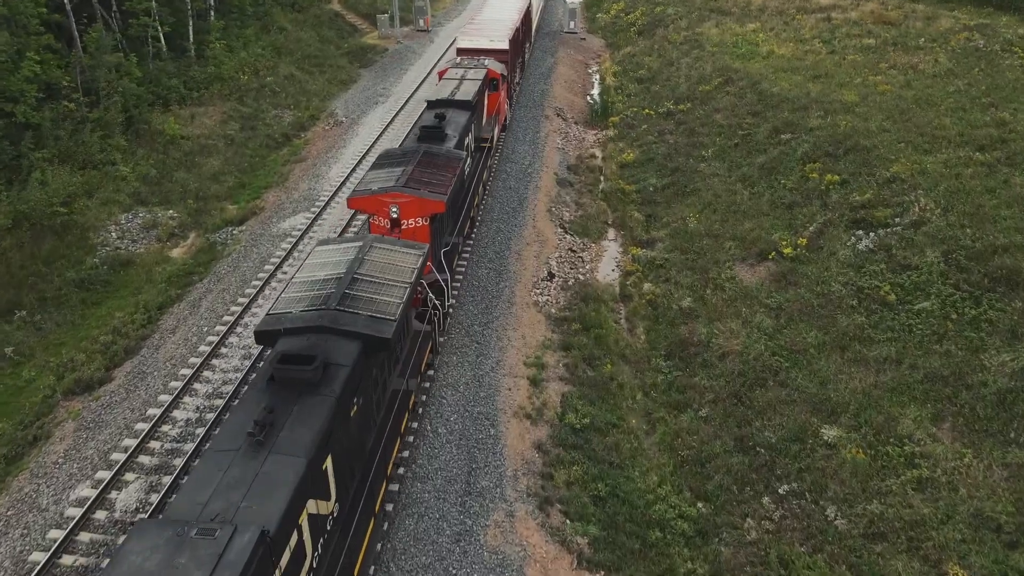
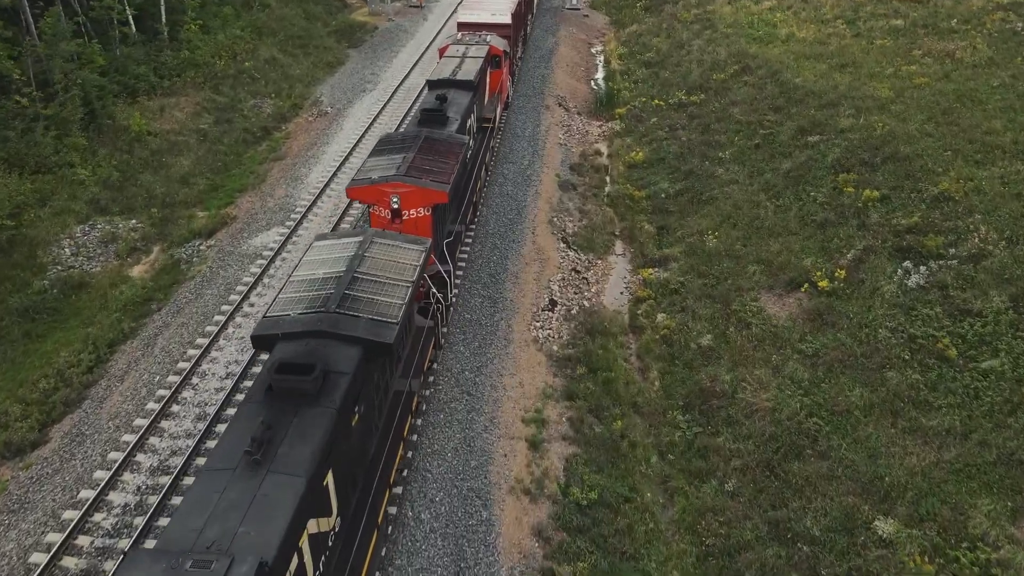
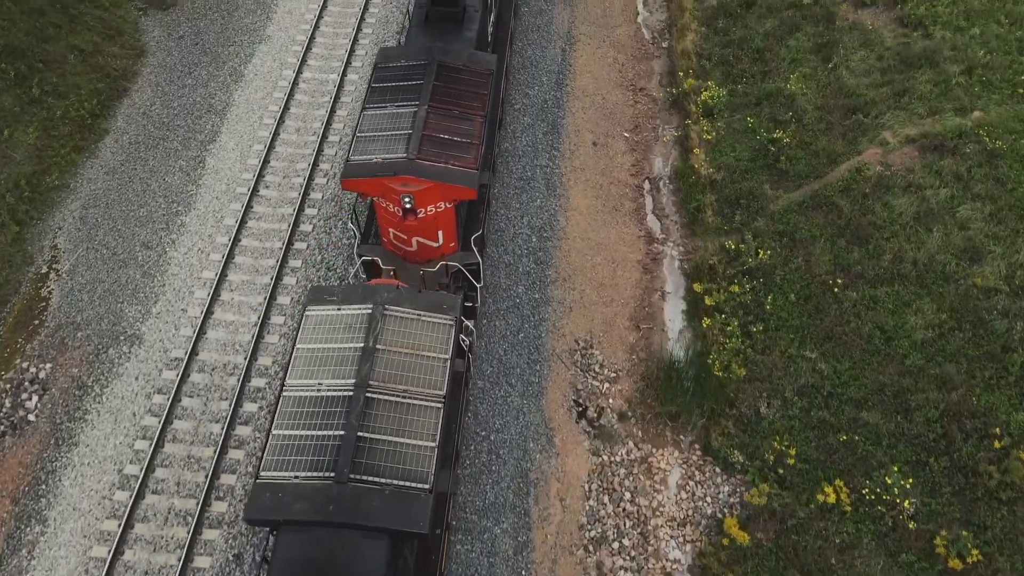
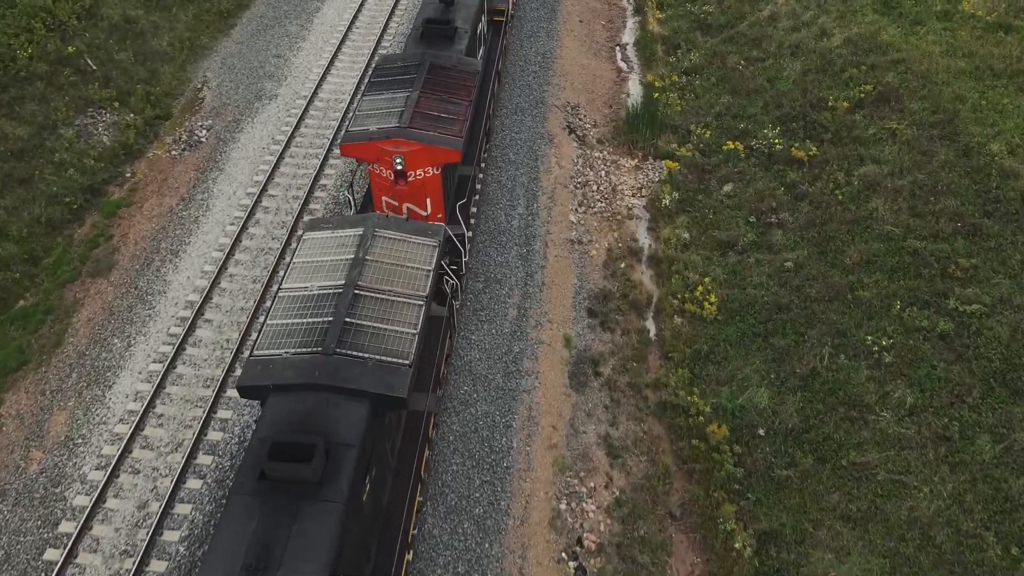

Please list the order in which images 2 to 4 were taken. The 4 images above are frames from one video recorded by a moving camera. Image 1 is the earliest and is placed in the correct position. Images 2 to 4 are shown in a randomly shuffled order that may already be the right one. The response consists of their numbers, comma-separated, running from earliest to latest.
2, 4, 3
